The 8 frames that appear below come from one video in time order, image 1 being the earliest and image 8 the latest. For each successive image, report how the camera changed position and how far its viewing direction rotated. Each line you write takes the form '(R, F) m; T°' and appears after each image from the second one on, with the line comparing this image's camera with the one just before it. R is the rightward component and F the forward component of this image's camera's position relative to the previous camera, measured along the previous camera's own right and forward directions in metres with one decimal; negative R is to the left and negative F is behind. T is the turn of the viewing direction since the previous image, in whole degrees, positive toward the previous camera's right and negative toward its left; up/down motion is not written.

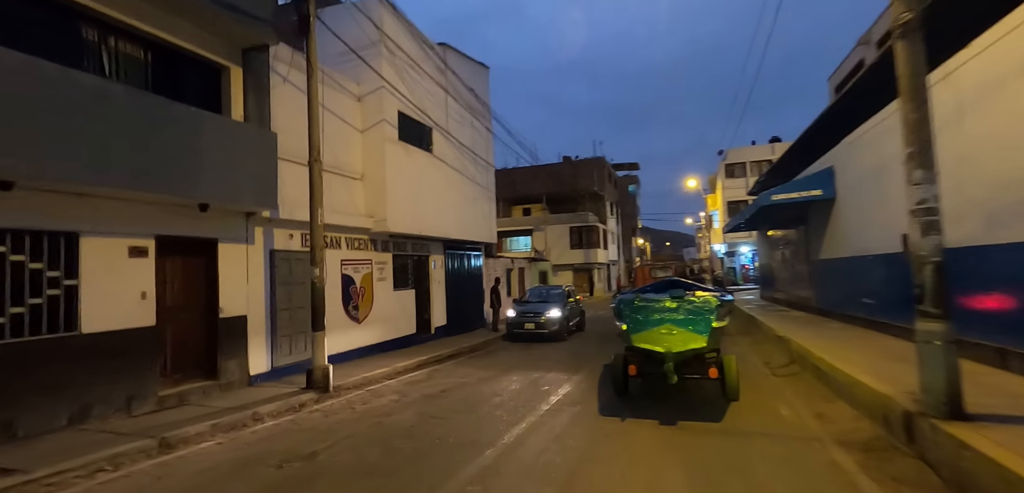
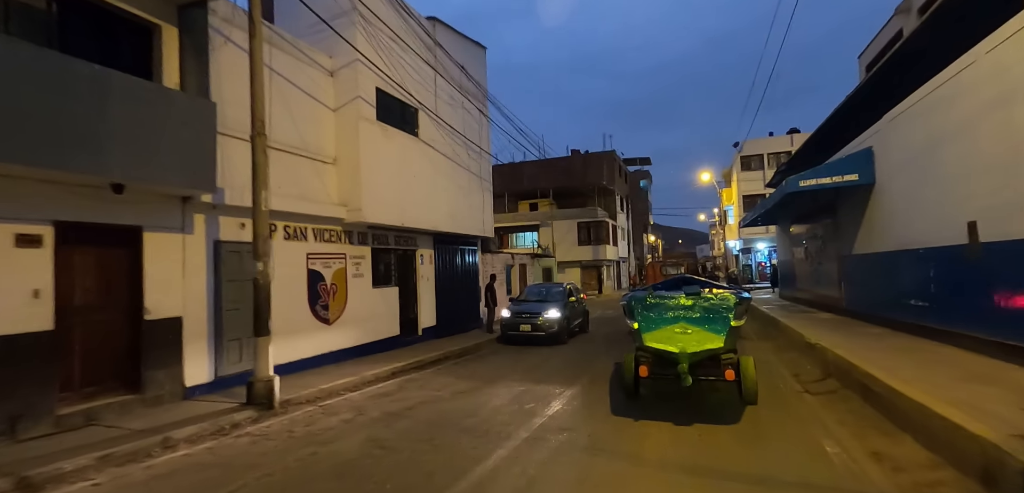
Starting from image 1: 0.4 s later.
(+0.5, +1.4) m; -1°
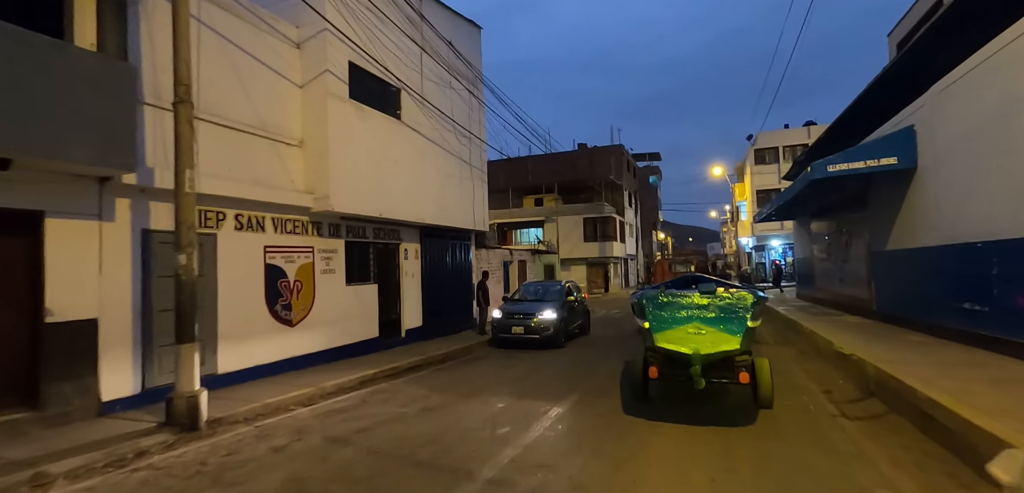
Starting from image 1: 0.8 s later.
(+0.5, +1.3) m; -1°
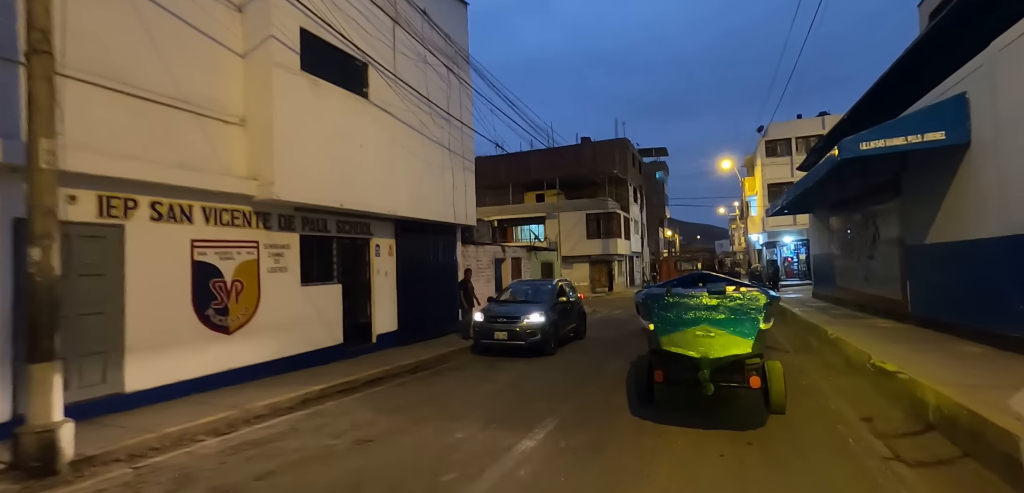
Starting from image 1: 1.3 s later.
(+0.6, +1.4) m; -1°
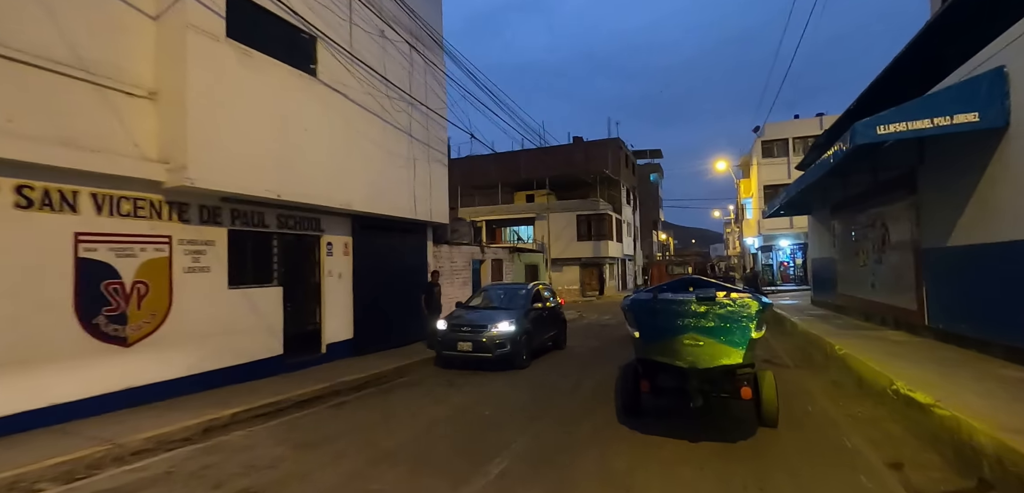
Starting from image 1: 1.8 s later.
(+0.6, +1.3) m; +1°
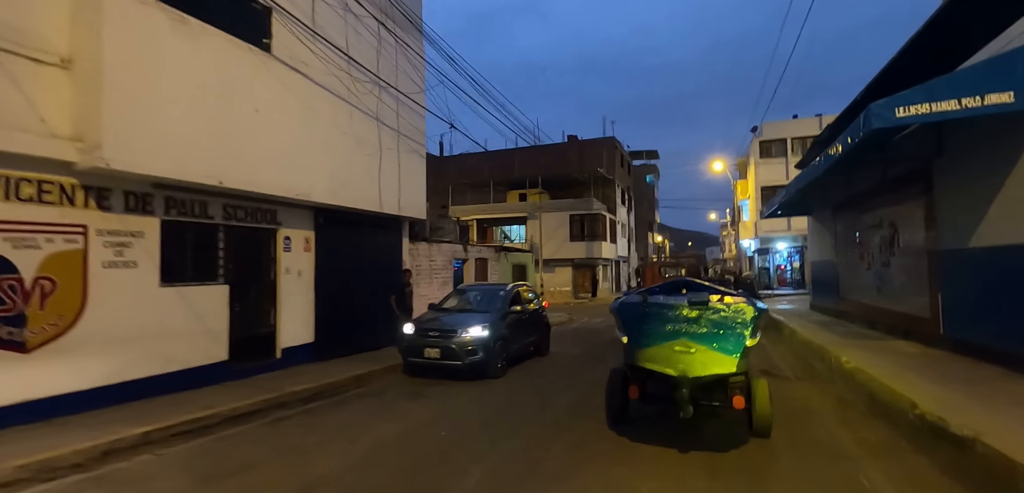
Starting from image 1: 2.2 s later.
(+0.4, +0.9) m; 0°
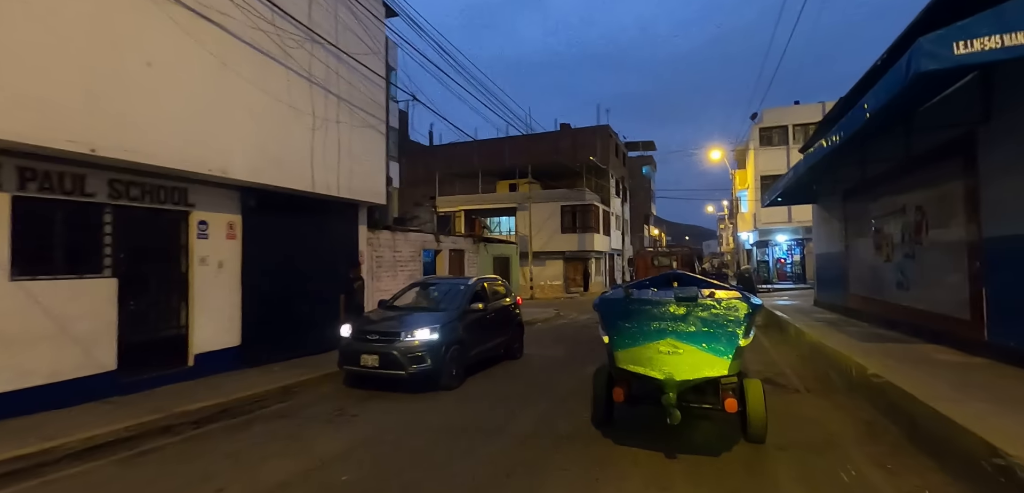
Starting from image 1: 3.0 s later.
(+0.7, +1.5) m; 0°
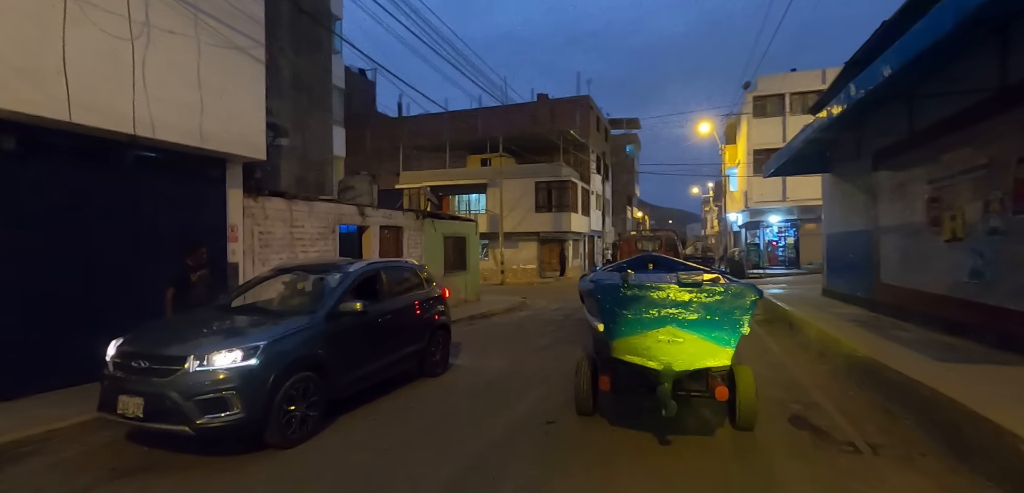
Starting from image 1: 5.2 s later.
(+1.0, +3.1) m; +2°
